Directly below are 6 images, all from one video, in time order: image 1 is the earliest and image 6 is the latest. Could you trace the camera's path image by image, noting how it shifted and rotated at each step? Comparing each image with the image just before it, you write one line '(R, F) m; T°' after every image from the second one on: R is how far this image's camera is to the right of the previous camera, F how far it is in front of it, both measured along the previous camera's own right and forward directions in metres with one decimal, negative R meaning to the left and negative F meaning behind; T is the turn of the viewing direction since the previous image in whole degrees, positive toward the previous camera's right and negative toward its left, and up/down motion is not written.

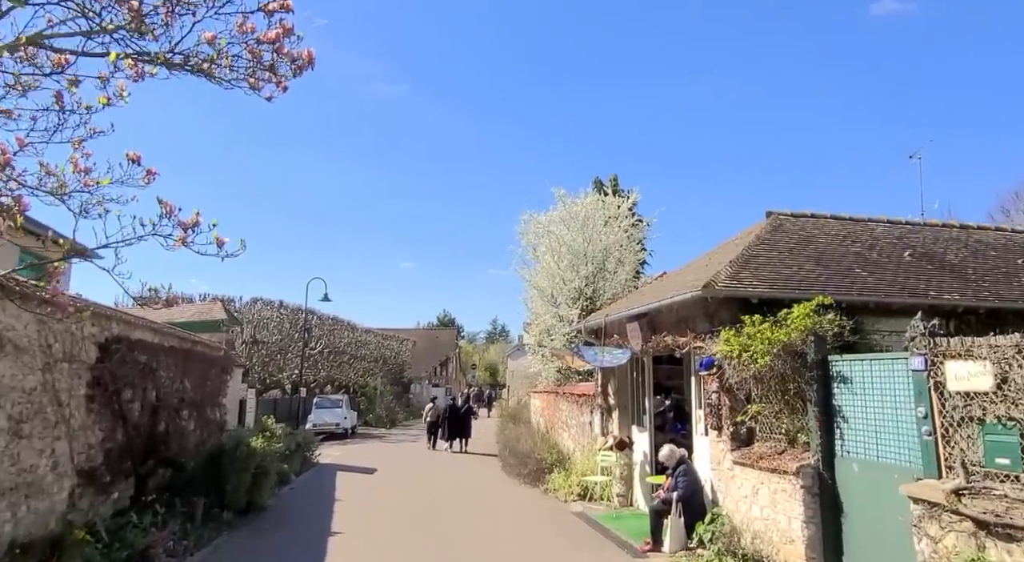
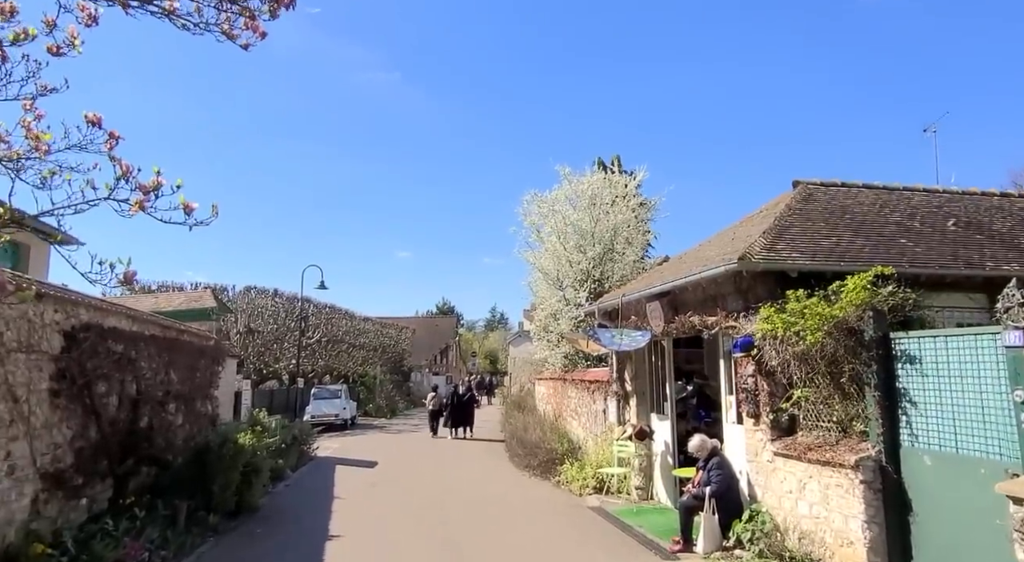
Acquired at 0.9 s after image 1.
(-0.2, +0.9) m; 0°
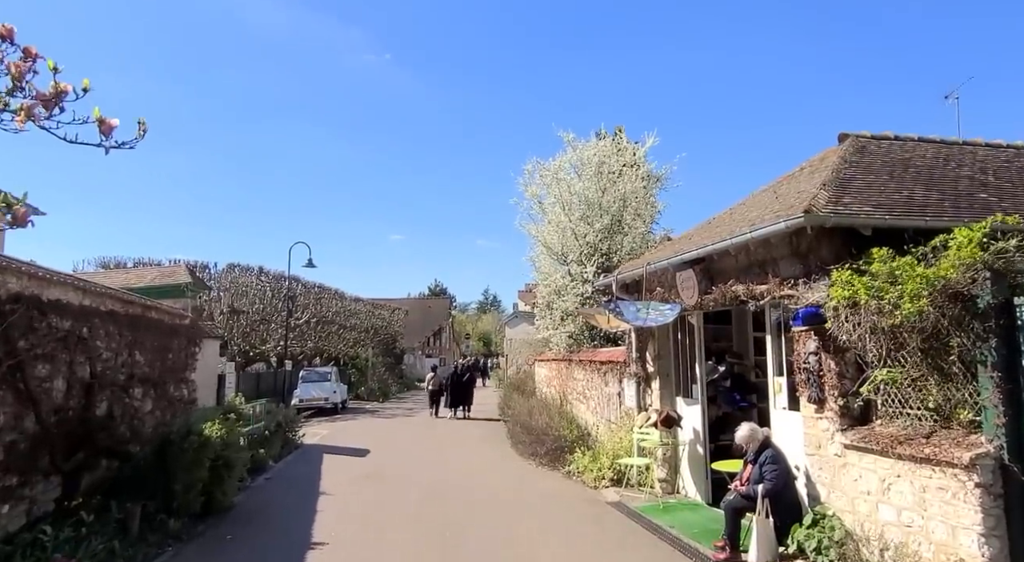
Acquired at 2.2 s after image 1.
(-0.2, +1.3) m; +1°
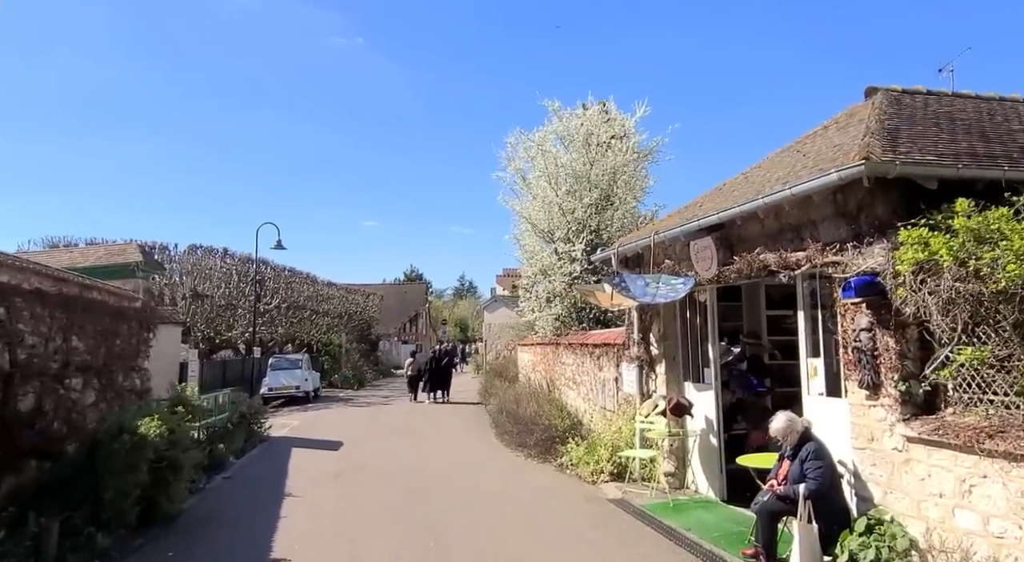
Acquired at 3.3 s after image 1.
(-0.2, +1.1) m; +2°
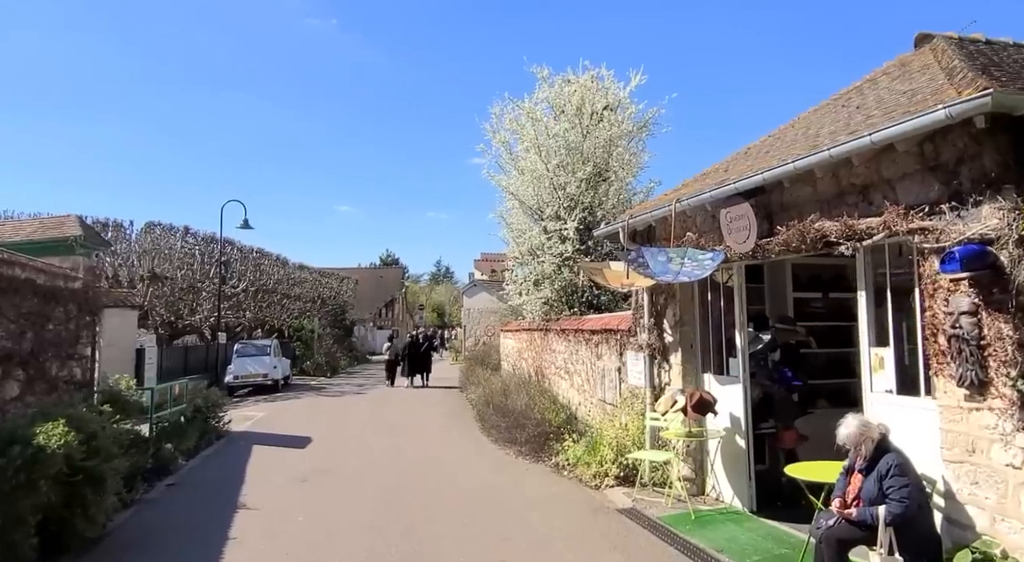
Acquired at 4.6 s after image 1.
(-0.2, +1.2) m; +2°
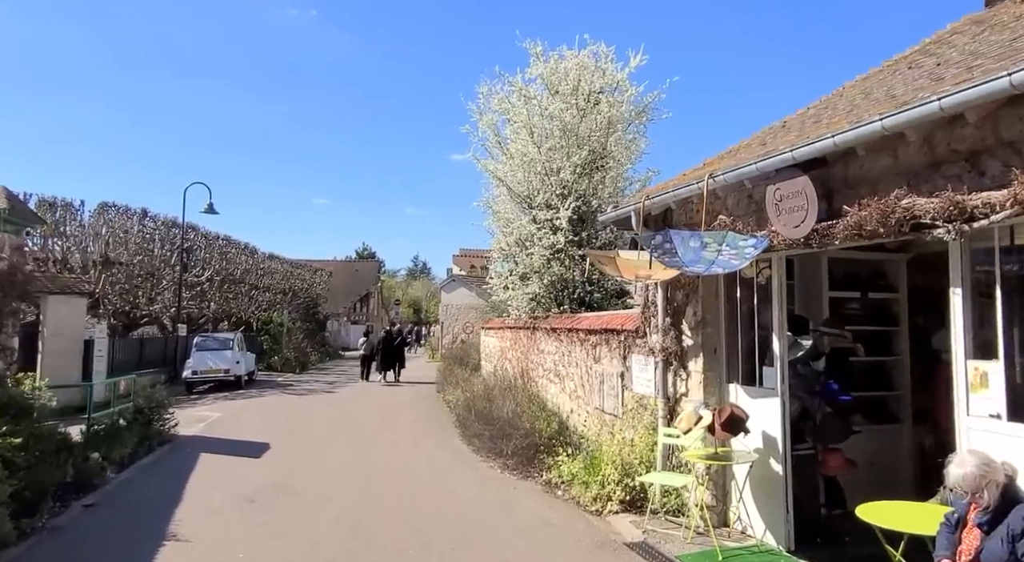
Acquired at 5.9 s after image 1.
(-0.2, +1.2) m; +2°
